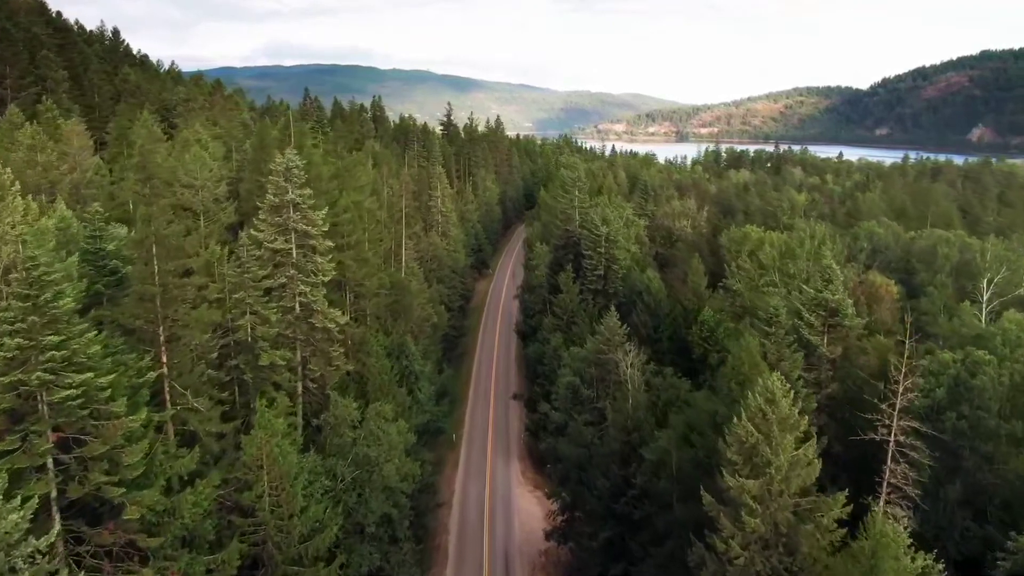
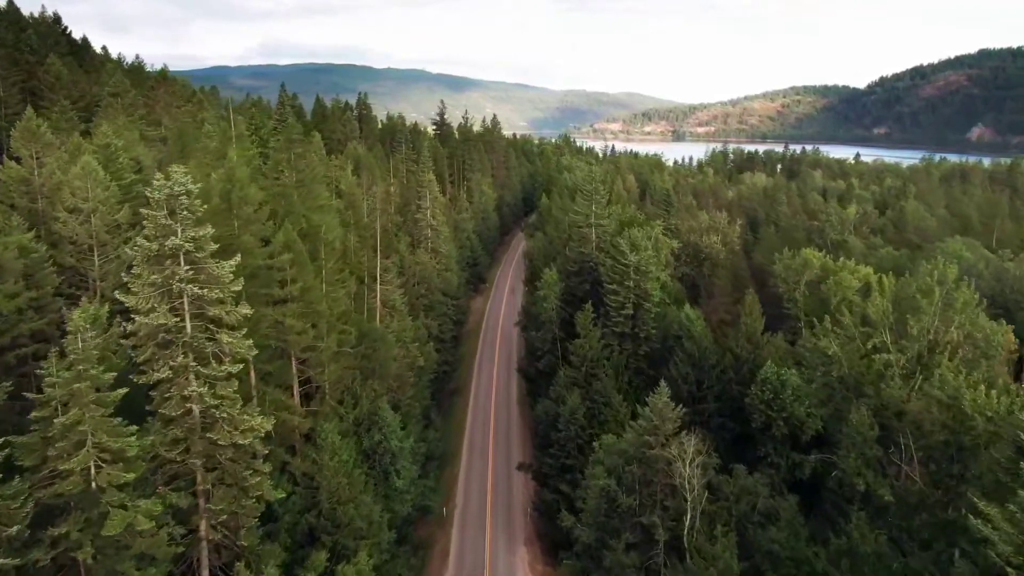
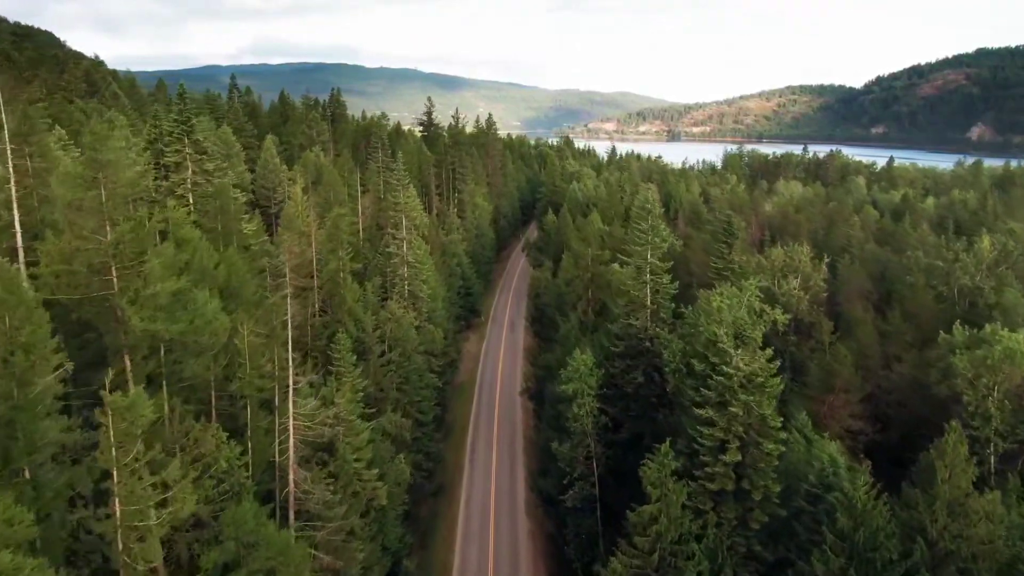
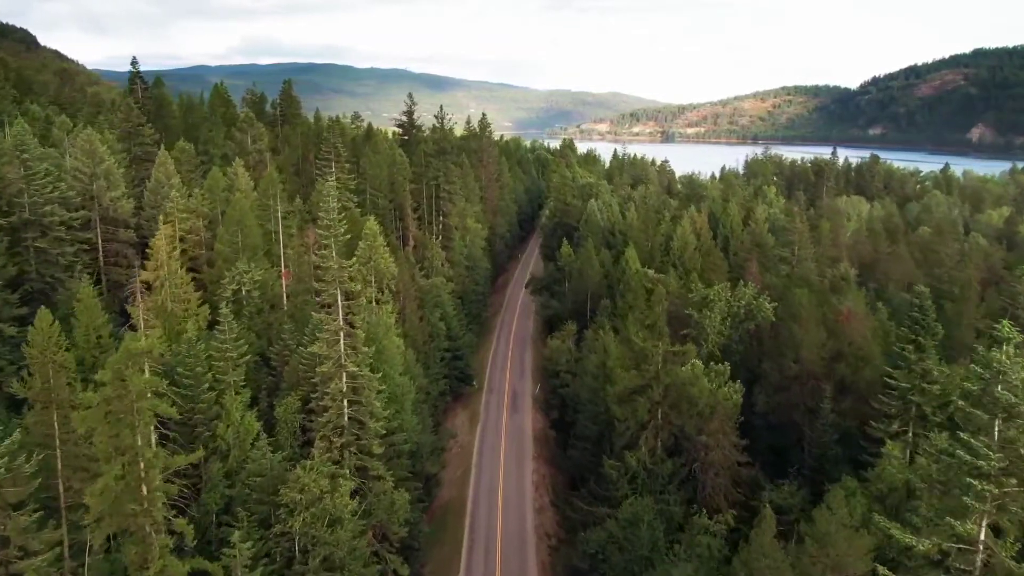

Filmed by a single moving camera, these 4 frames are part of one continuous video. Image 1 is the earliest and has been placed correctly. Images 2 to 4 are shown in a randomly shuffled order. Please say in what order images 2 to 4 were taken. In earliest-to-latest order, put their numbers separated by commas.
2, 3, 4
